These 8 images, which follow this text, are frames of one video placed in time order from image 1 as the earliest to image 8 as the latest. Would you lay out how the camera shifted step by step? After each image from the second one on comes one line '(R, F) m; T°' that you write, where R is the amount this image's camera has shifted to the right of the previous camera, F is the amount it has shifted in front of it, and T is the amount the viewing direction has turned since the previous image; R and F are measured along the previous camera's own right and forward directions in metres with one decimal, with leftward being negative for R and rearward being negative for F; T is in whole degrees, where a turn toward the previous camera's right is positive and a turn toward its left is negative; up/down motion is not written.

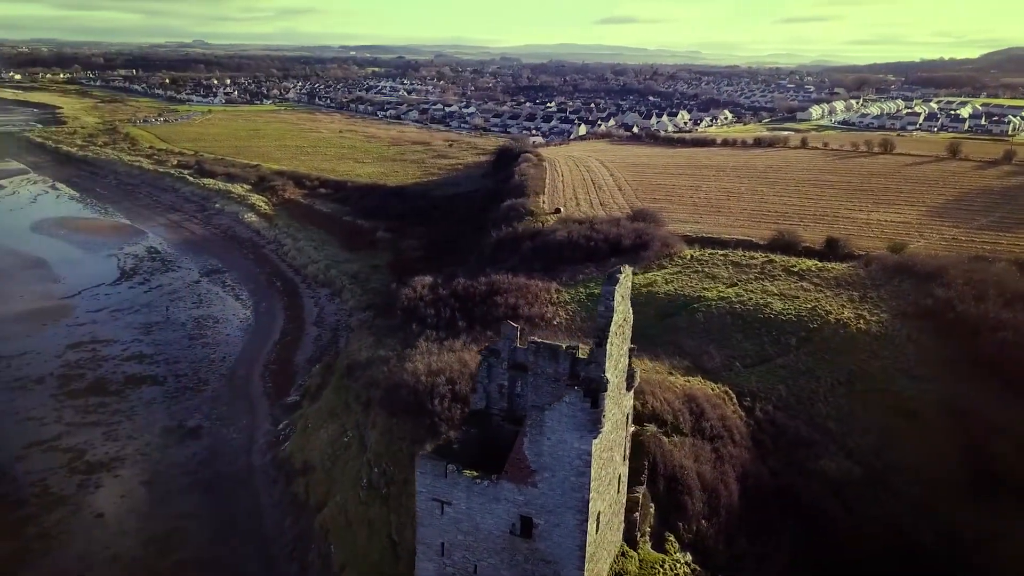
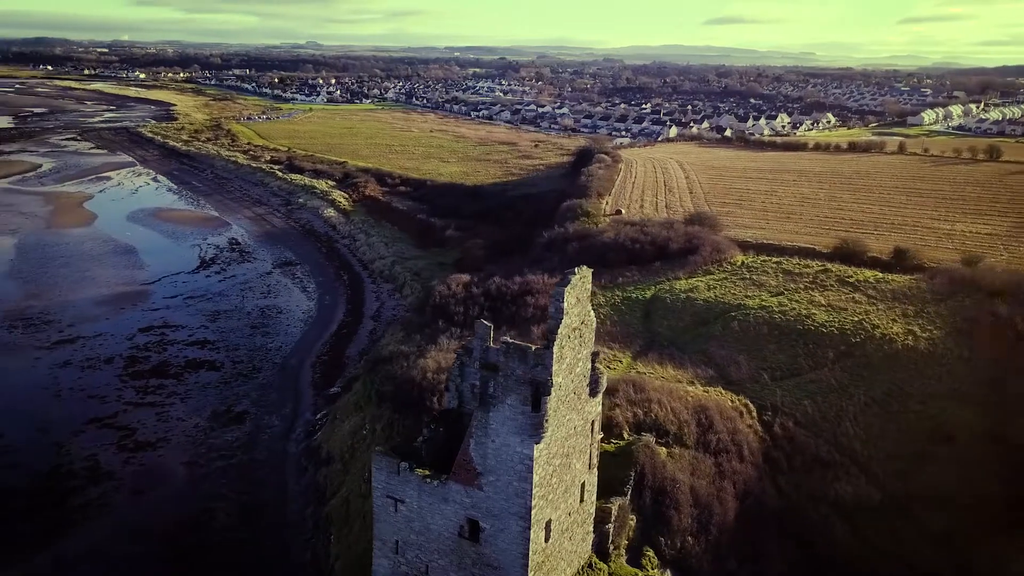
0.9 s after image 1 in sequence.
(+1.4, +0.3) m; -7°
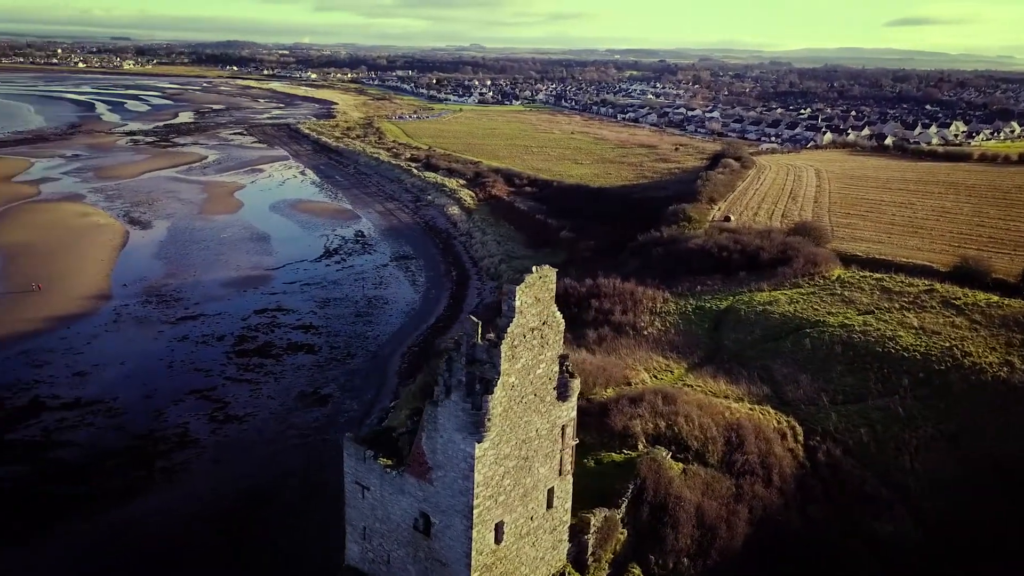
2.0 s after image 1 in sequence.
(+1.8, +0.3) m; -10°
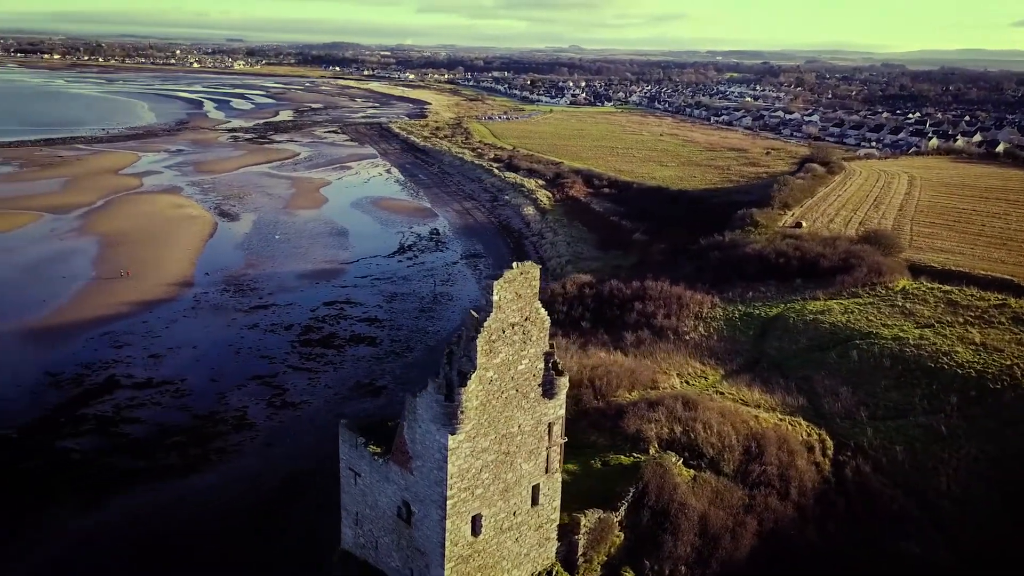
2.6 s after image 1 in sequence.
(+1.0, 0.0) m; -6°
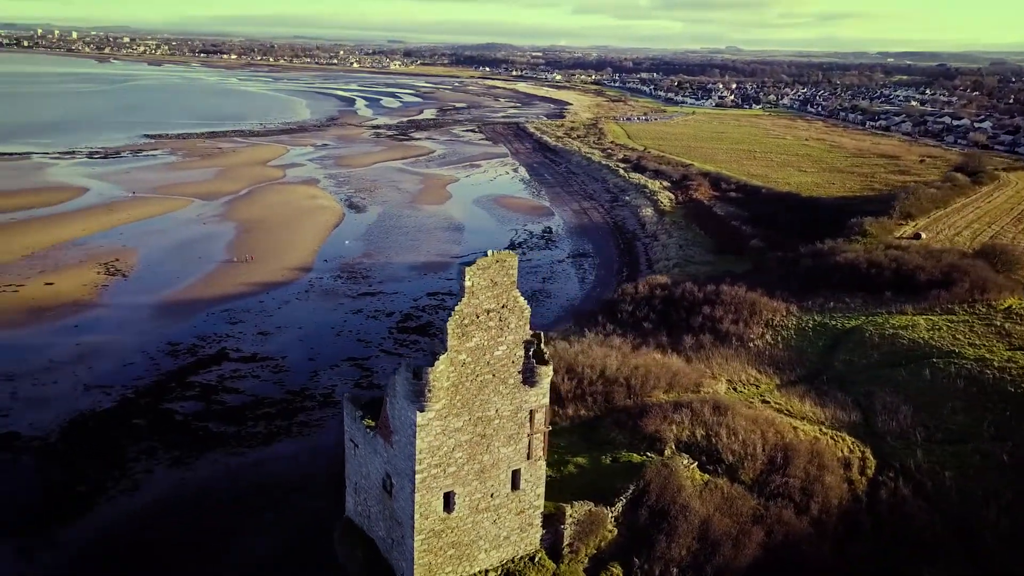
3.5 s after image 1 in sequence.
(+1.6, -0.1) m; -10°
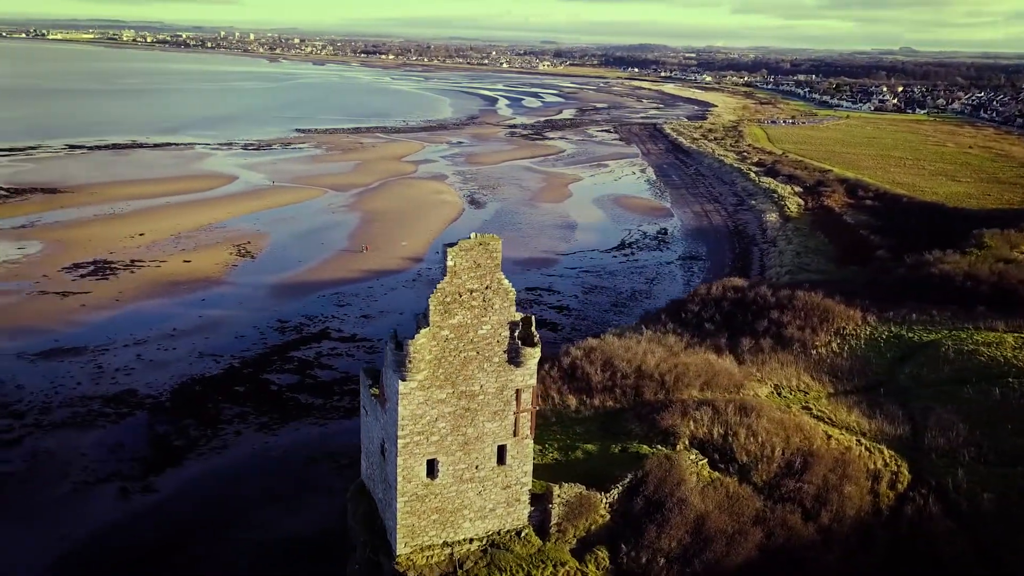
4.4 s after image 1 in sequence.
(+1.6, -0.3) m; -10°
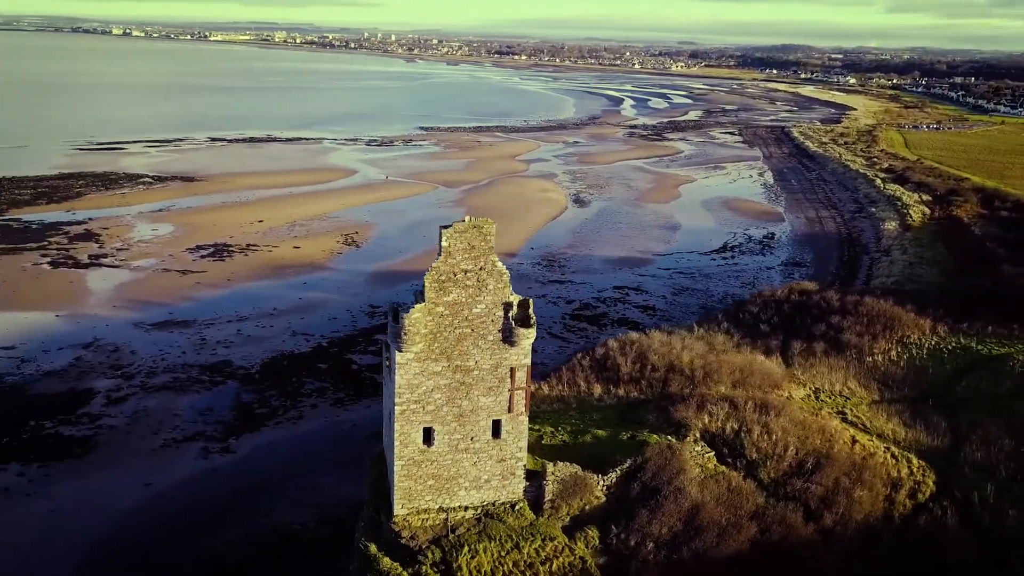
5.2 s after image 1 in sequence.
(+1.5, -0.4) m; -9°
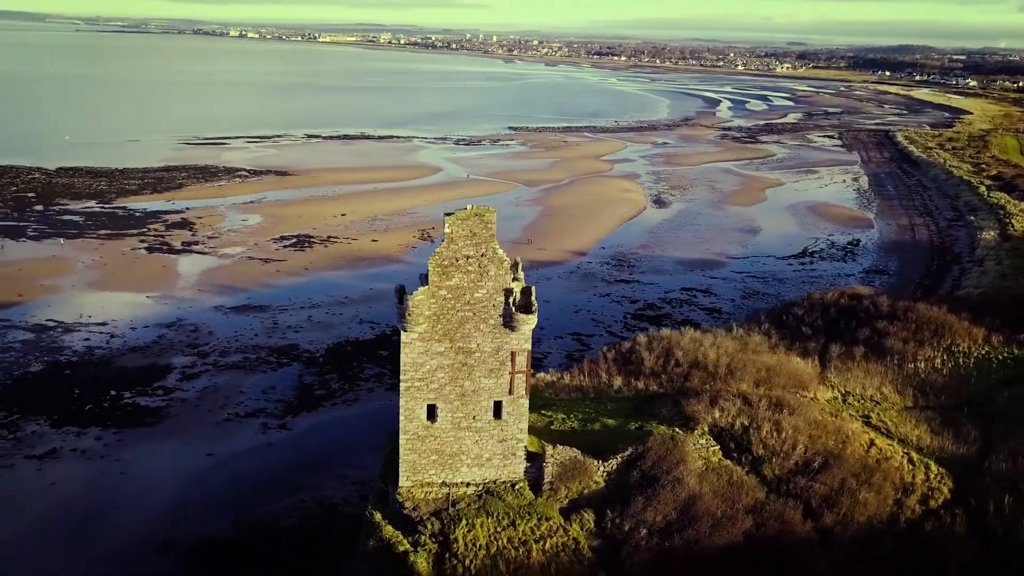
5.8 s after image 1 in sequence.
(+1.1, -0.4) m; -7°
